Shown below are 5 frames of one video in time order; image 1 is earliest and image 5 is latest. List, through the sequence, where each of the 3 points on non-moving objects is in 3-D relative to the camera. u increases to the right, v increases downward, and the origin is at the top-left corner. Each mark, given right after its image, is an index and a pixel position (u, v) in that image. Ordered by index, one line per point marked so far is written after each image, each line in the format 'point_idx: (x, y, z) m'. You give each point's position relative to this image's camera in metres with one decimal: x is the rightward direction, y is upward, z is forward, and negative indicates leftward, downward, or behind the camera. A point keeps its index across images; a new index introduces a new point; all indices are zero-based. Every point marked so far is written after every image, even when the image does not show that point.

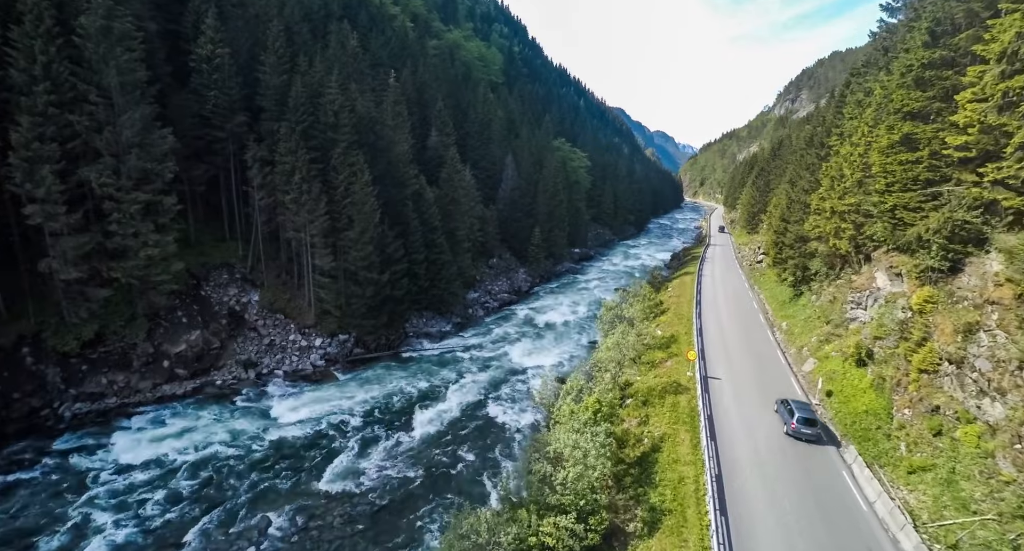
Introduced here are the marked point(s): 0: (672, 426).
0: (+7.1, -6.7, +19.6) m
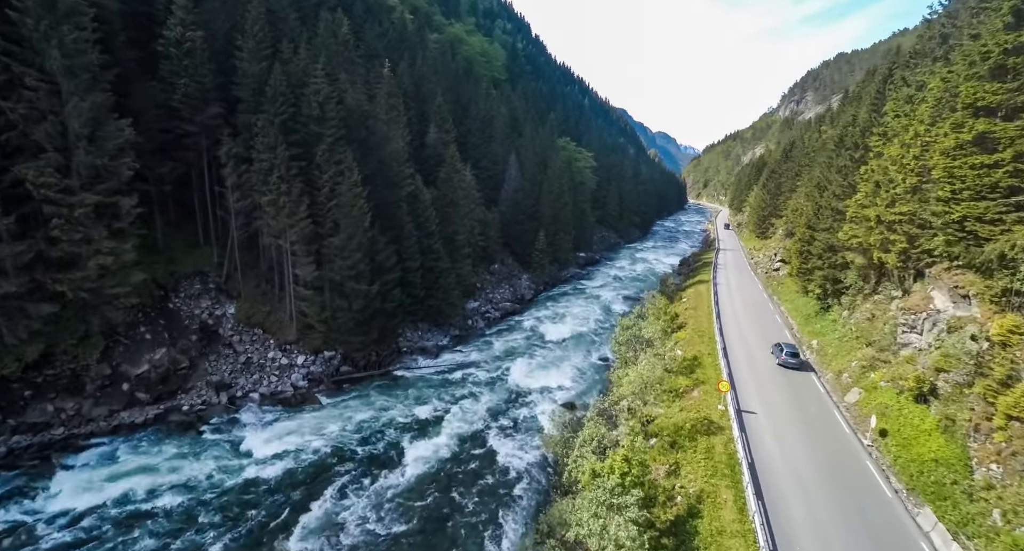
0: (+7.3, -7.5, +16.4) m
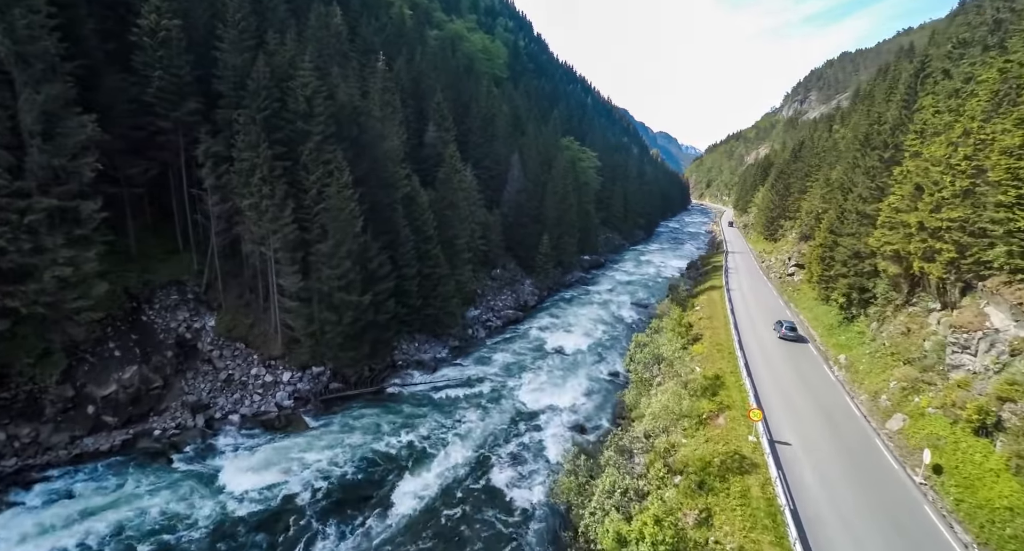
0: (+7.5, -8.1, +14.1) m
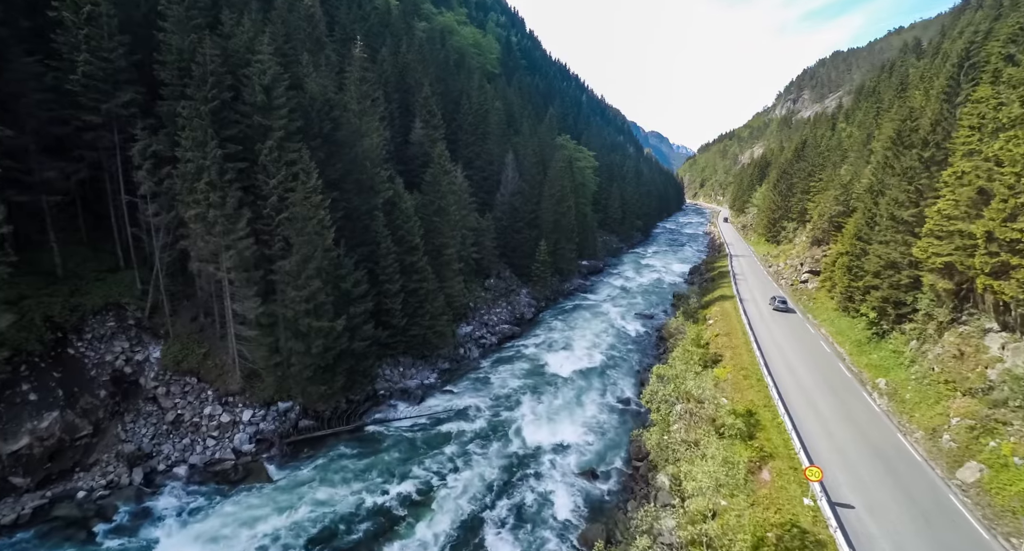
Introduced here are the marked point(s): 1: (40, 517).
0: (+7.7, -9.1, +10.6) m
1: (-18.5, -9.5, +17.4) m
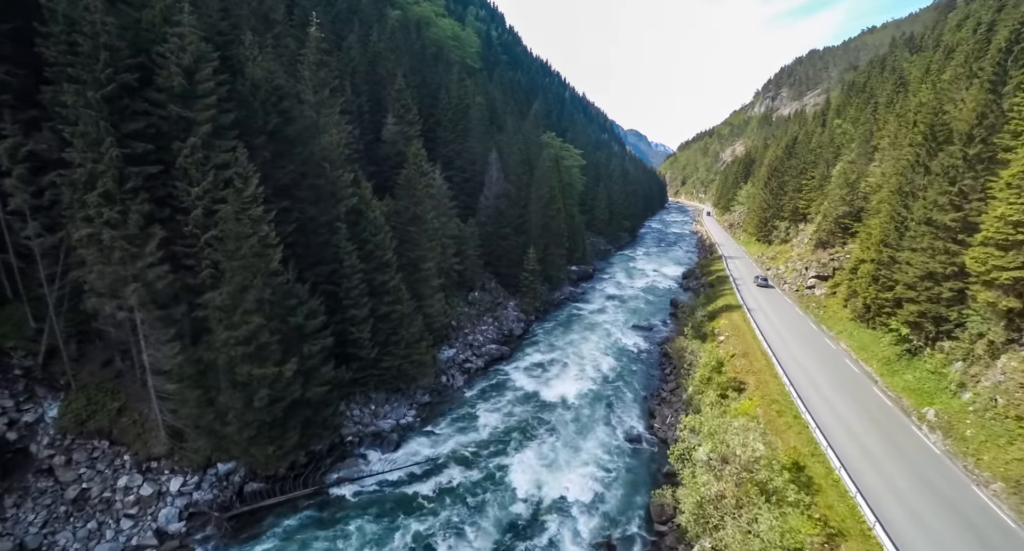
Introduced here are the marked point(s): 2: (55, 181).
0: (+8.1, -10.1, +6.6) m
1: (-18.3, -10.9, +12.4) m
2: (-16.4, +3.4, +16.1) m
